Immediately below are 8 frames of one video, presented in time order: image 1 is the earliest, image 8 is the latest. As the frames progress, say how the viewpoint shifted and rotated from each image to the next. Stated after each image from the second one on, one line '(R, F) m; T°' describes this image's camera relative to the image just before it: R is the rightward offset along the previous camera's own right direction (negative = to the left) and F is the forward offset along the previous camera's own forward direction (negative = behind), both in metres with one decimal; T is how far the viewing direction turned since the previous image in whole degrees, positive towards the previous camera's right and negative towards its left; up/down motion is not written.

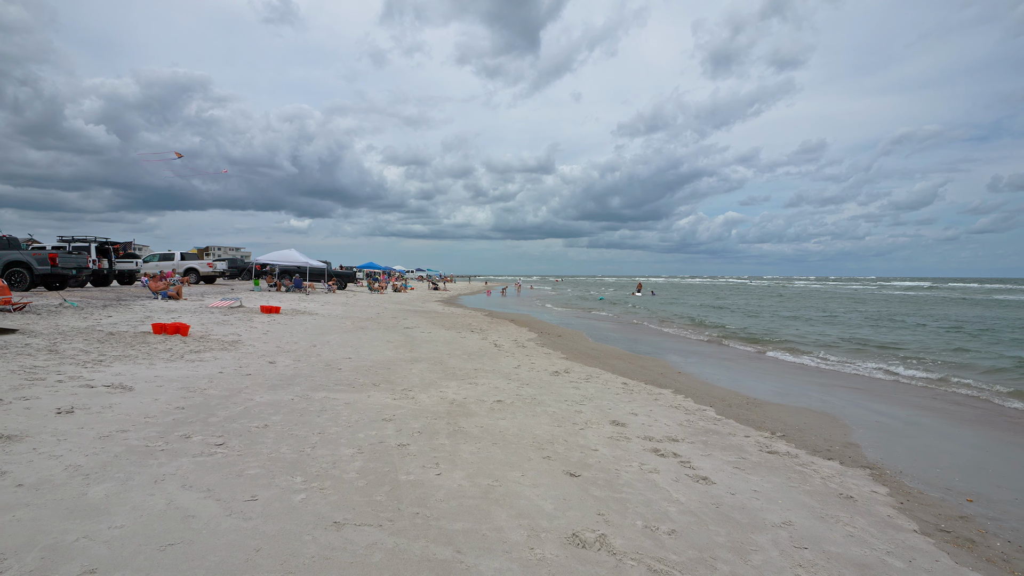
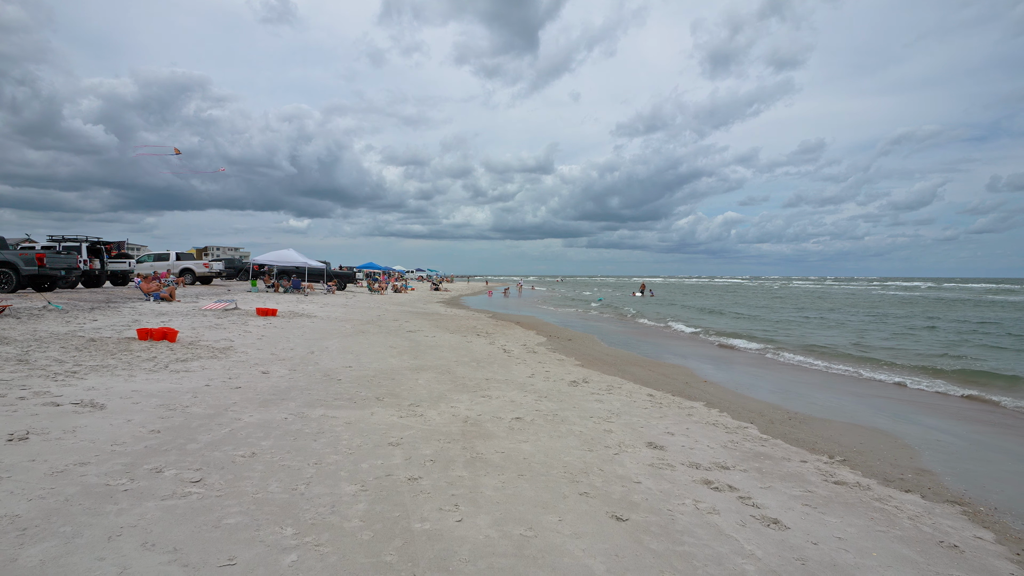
(-0.2, +0.7) m; 0°
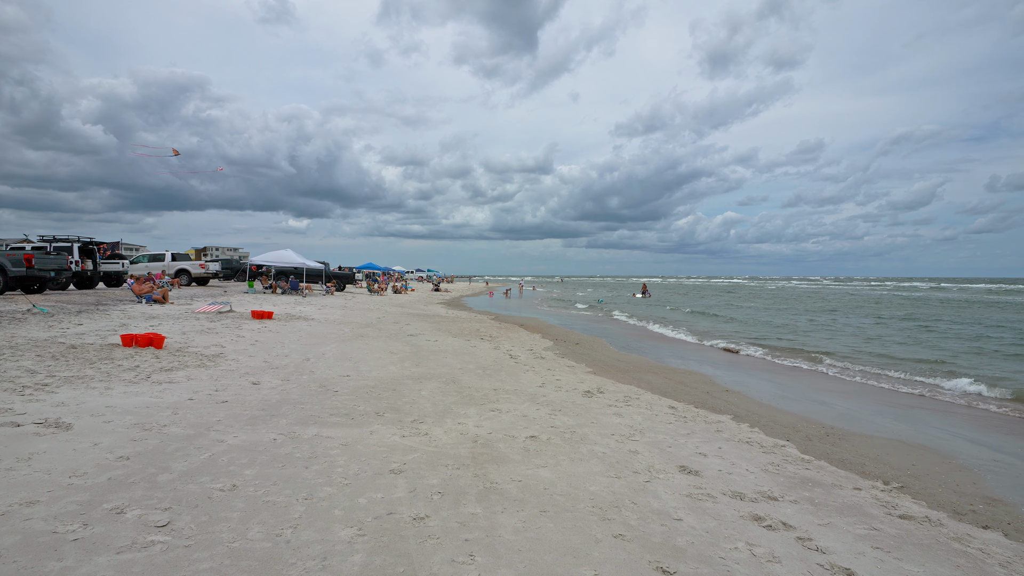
(-0.1, +0.6) m; 0°
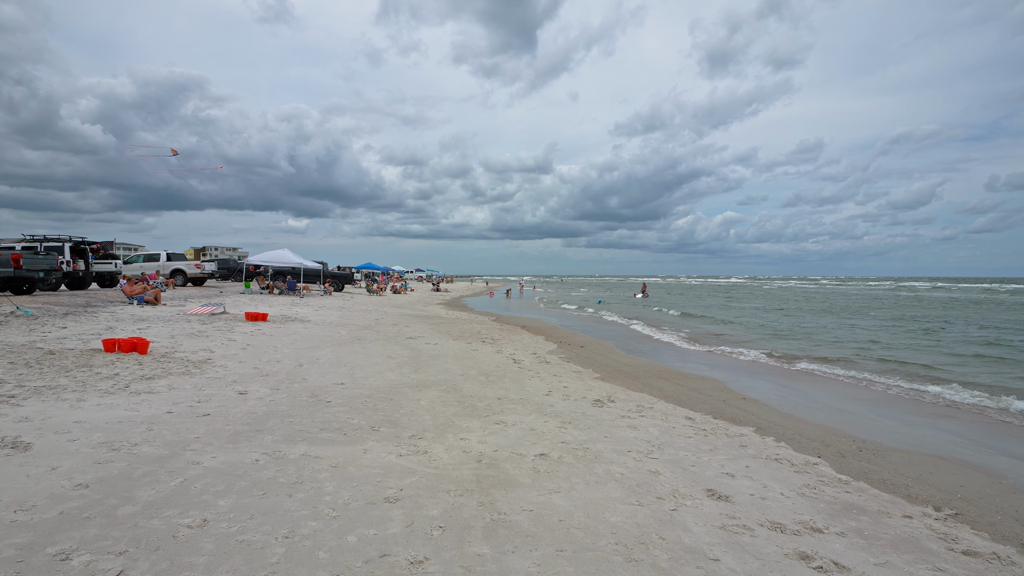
(-0.1, +0.5) m; 0°
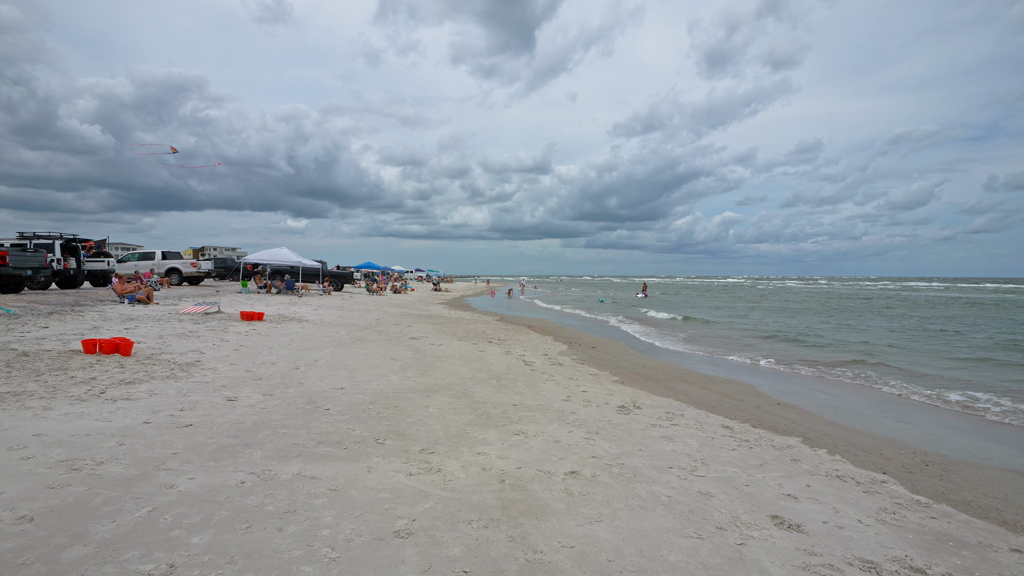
(-0.2, +0.7) m; 0°
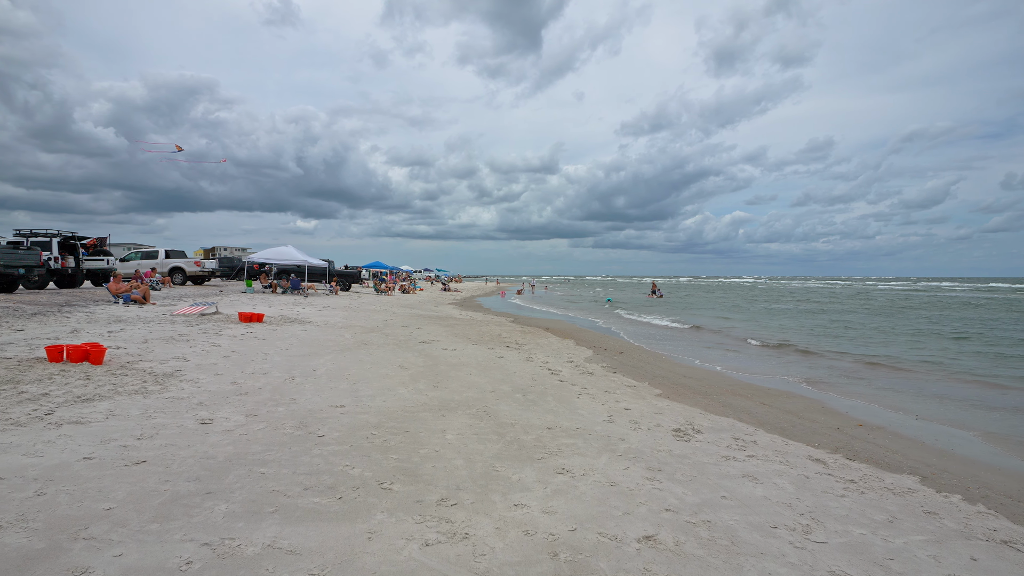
(-0.3, +1.2) m; -1°
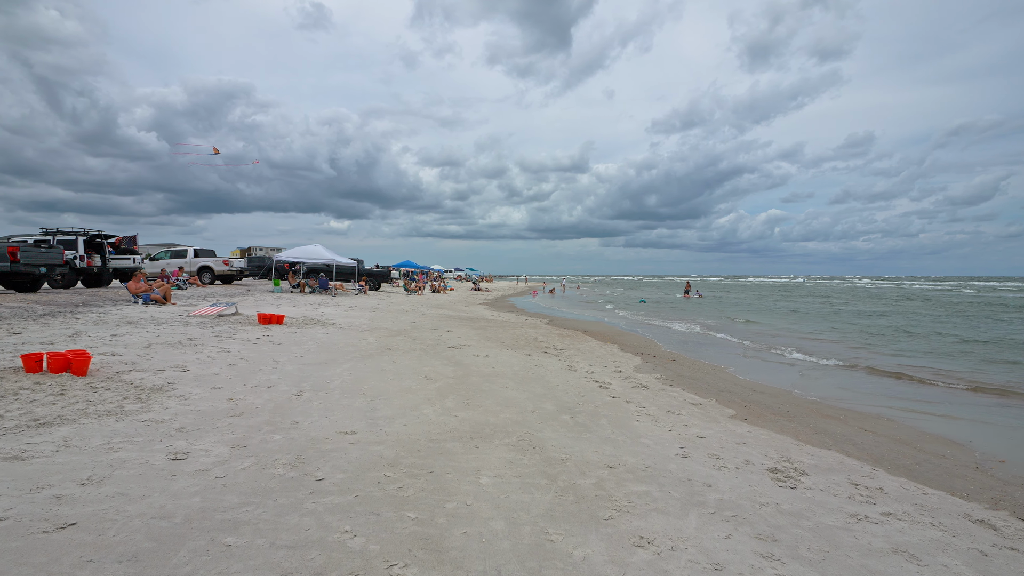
(-0.2, +1.2) m; -3°
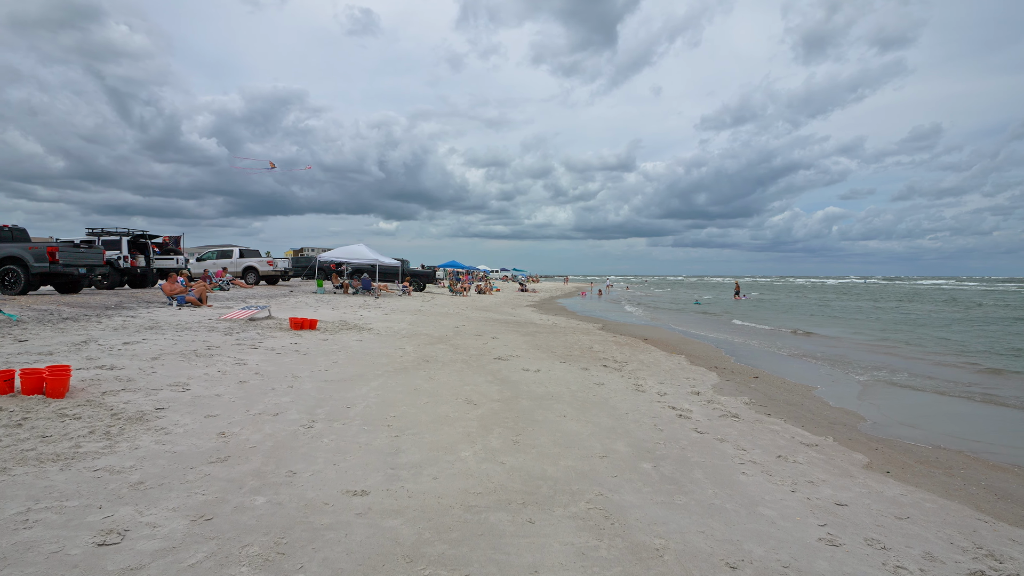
(-0.2, +1.4) m; -5°
